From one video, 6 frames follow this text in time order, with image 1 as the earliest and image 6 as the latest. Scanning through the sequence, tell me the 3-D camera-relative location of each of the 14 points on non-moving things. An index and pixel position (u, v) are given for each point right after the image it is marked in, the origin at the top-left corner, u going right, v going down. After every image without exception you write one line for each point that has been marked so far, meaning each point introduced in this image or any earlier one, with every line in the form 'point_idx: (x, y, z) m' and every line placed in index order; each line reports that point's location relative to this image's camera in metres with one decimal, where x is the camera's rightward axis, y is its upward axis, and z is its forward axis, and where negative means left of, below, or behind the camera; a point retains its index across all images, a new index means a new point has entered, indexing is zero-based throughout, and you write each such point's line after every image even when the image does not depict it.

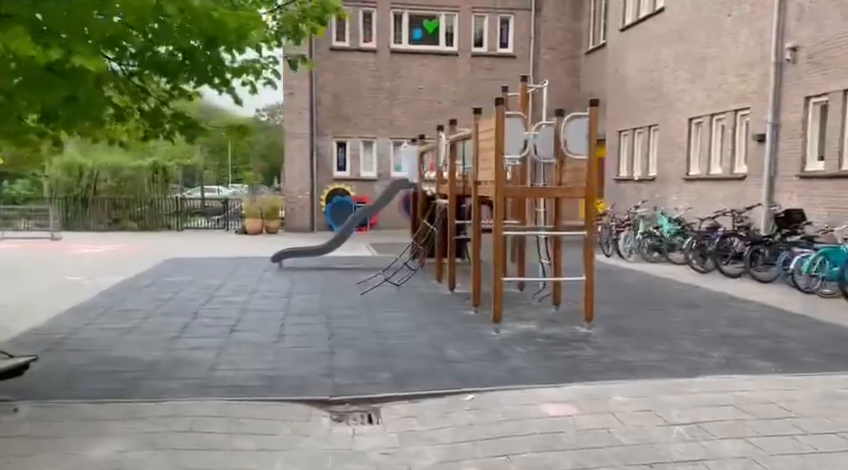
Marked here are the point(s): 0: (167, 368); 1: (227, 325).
0: (-1.5, -0.8, +4.5) m
1: (-1.6, -0.7, +6.3) m
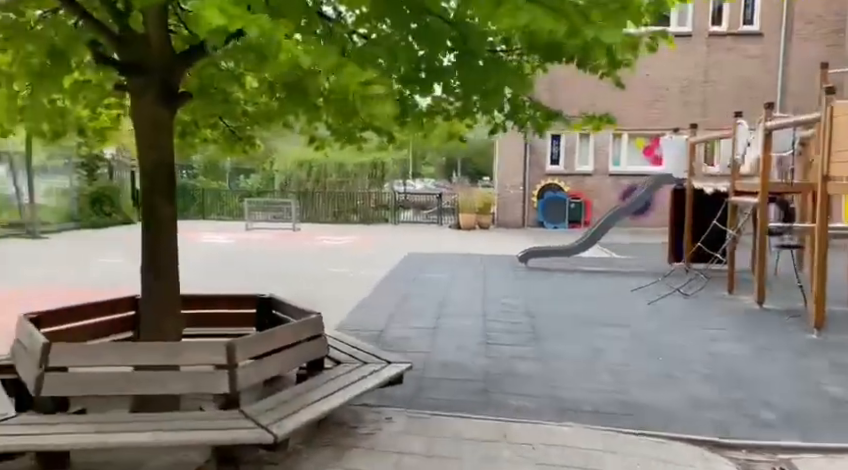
0: (+0.4, -0.8, +4.1) m
1: (+0.8, -0.7, +5.9) m
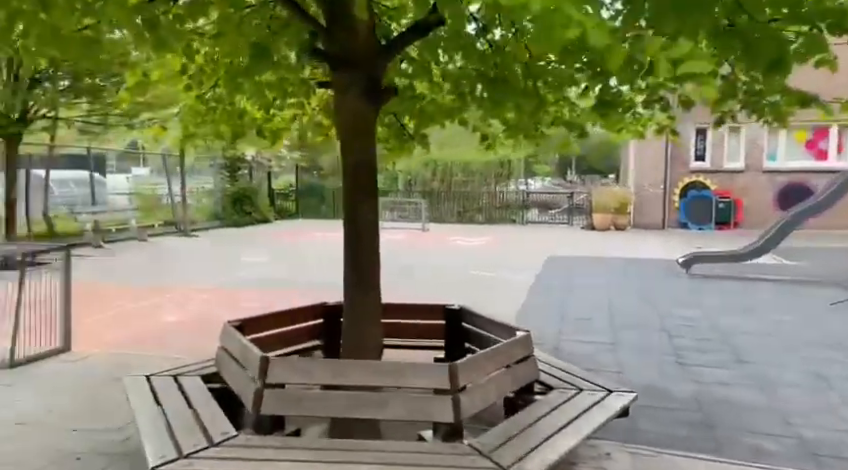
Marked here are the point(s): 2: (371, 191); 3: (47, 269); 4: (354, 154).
0: (+1.4, -0.8, +3.6) m
1: (+2.1, -0.8, +5.3) m
2: (-0.2, +0.2, +3.0) m
3: (-2.6, -0.2, +5.5) m
4: (-0.3, +0.3, +3.0) m
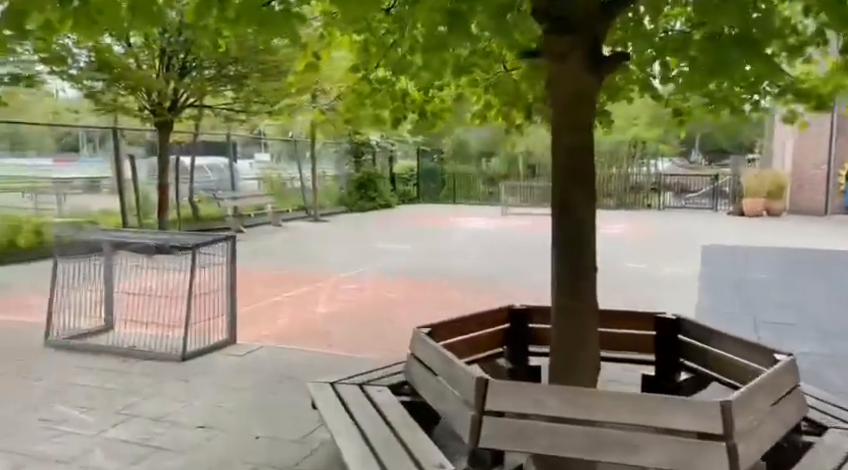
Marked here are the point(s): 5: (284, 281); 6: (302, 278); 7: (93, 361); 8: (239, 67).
0: (+2.3, -0.8, +3.0) m
1: (+3.1, -0.7, +4.5) m
2: (+0.6, +0.2, +2.6) m
3: (-1.5, -0.2, +5.4) m
4: (+0.5, +0.3, +2.6) m
5: (-1.4, -0.5, +7.7) m
6: (-1.3, -0.4, +8.0) m
7: (-2.1, -0.8, +4.9) m
8: (-2.7, +2.4, +11.0) m
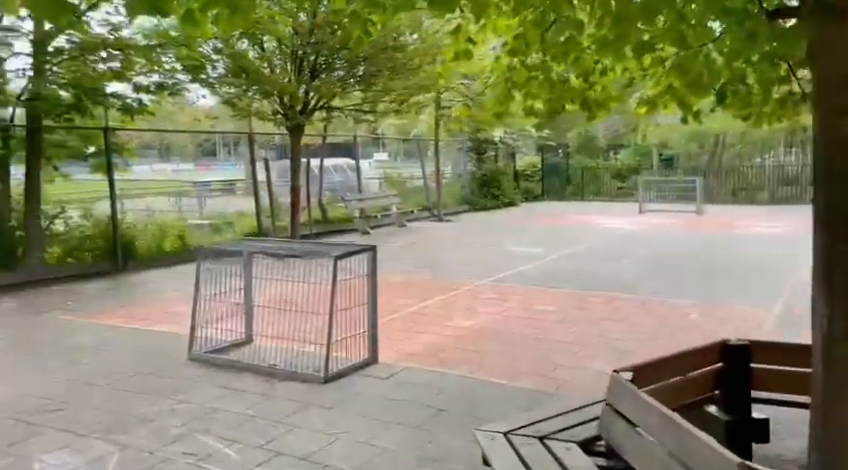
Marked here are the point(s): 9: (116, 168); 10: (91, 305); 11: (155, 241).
0: (+2.8, -0.8, +2.0) m
1: (+4.0, -0.8, +3.4) m
2: (+1.1, +0.1, +1.9) m
3: (-0.4, -0.2, +5.0) m
4: (+1.0, +0.3, +1.9) m
5: (-0.1, -0.5, +7.3) m
6: (+0.2, -0.5, +7.6) m
7: (-1.1, -0.9, +4.6) m
8: (-0.8, +2.4, +10.8) m
9: (-4.0, +0.9, +10.1) m
10: (-3.3, -0.6, +7.7) m
11: (-3.7, 0.0, +10.7) m
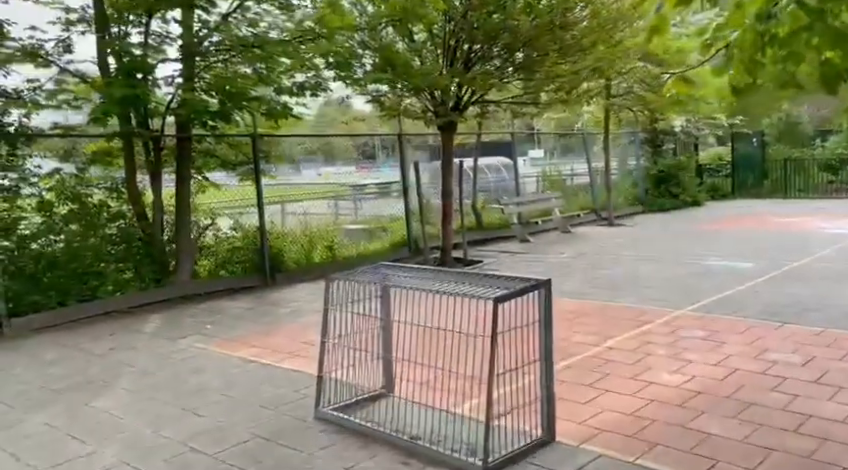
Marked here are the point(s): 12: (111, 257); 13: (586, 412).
0: (+3.1, -1.0, +0.2) m
1: (+4.5, -0.9, +1.3) m
2: (+1.4, 0.0, +0.4) m
3: (+0.5, -0.4, +3.7) m
4: (+1.3, +0.1, +0.4) m
5: (+1.3, -0.6, +5.9) m
6: (+1.6, -0.6, +6.1) m
7: (-0.3, -1.0, +3.5) m
8: (+1.3, +2.3, +9.4) m
9: (-2.0, +0.7, +9.5) m
10: (-1.8, -0.8, +7.0) m
11: (-1.5, -0.2, +9.9) m
12: (-3.2, -0.2, +8.0) m
13: (+0.9, -0.9, +3.9) m
